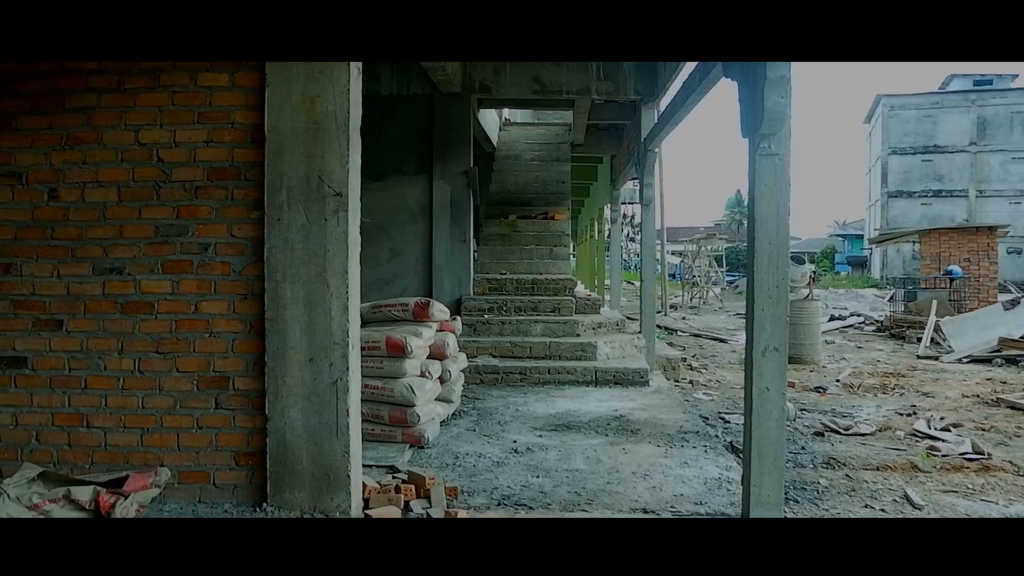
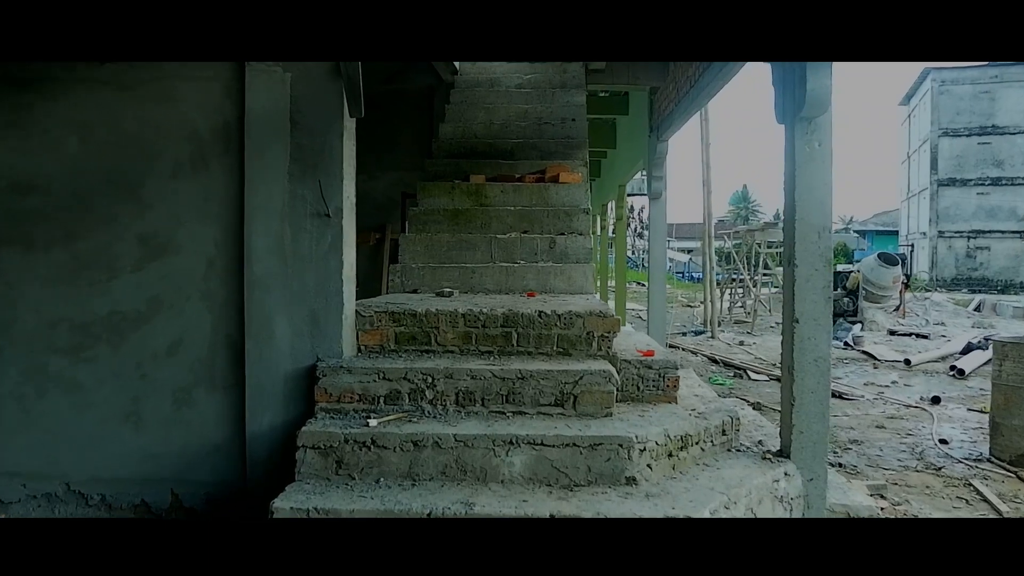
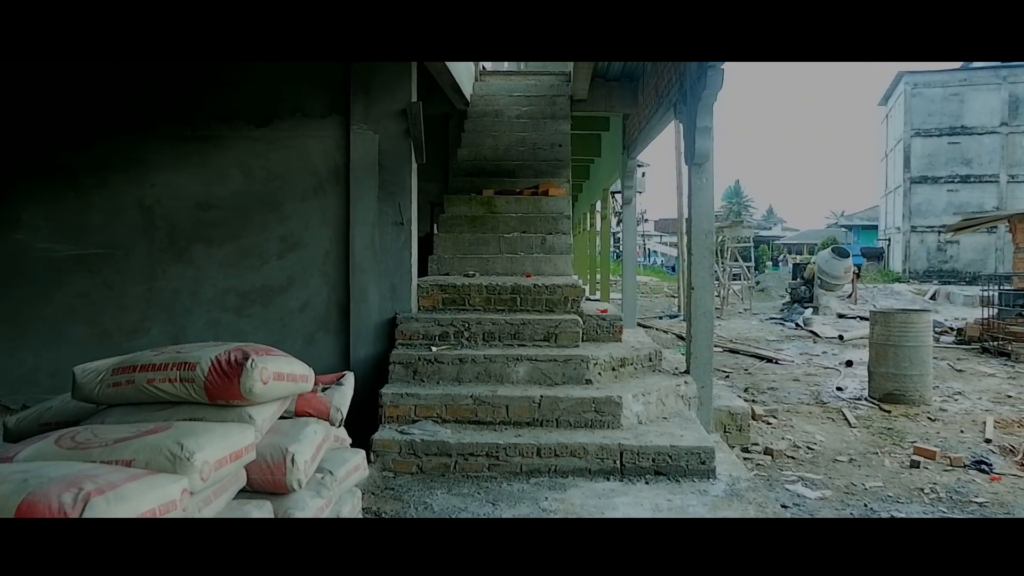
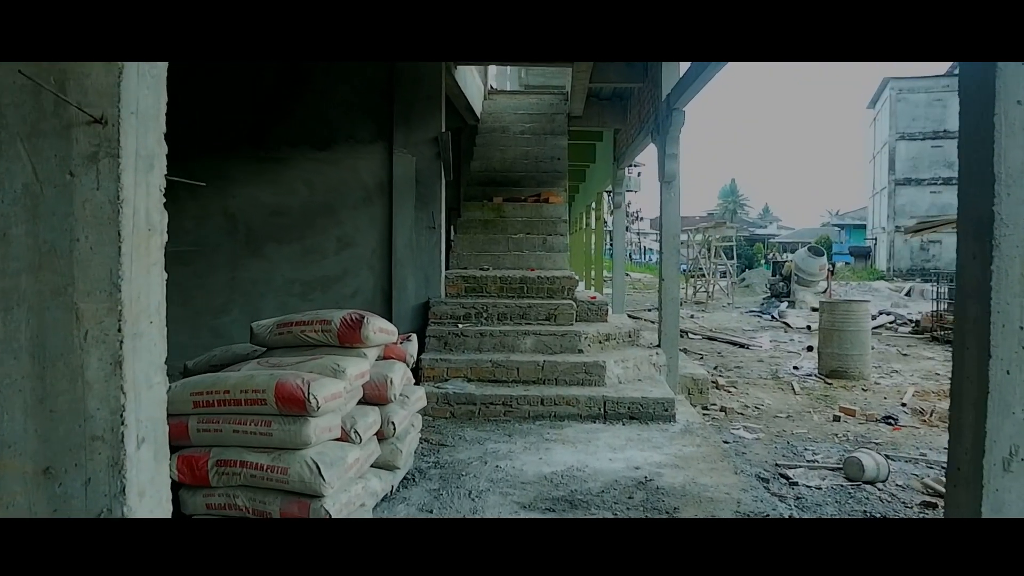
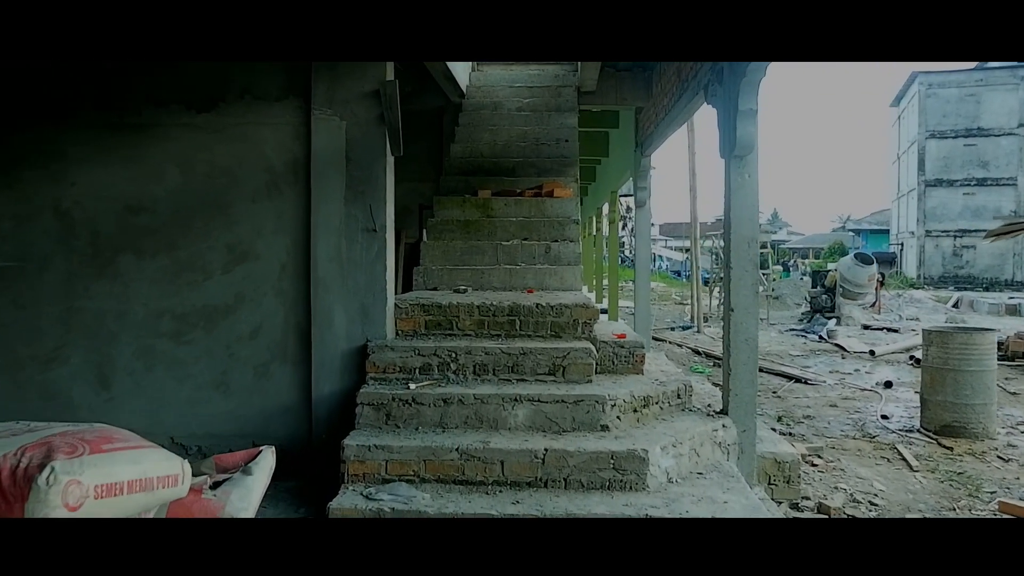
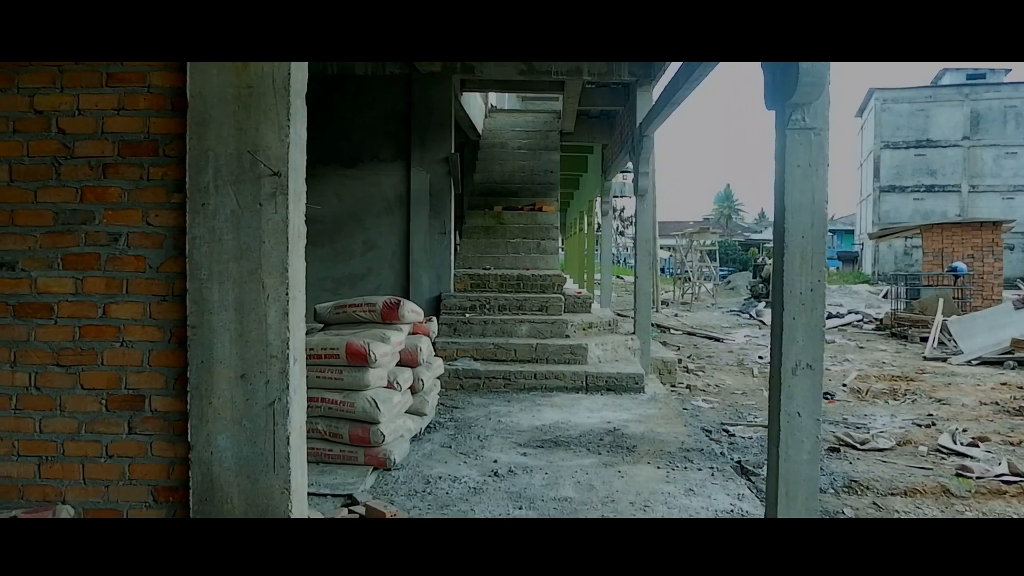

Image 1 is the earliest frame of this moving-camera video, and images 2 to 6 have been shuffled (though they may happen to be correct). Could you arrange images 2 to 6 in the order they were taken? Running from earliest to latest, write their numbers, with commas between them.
6, 4, 3, 5, 2
